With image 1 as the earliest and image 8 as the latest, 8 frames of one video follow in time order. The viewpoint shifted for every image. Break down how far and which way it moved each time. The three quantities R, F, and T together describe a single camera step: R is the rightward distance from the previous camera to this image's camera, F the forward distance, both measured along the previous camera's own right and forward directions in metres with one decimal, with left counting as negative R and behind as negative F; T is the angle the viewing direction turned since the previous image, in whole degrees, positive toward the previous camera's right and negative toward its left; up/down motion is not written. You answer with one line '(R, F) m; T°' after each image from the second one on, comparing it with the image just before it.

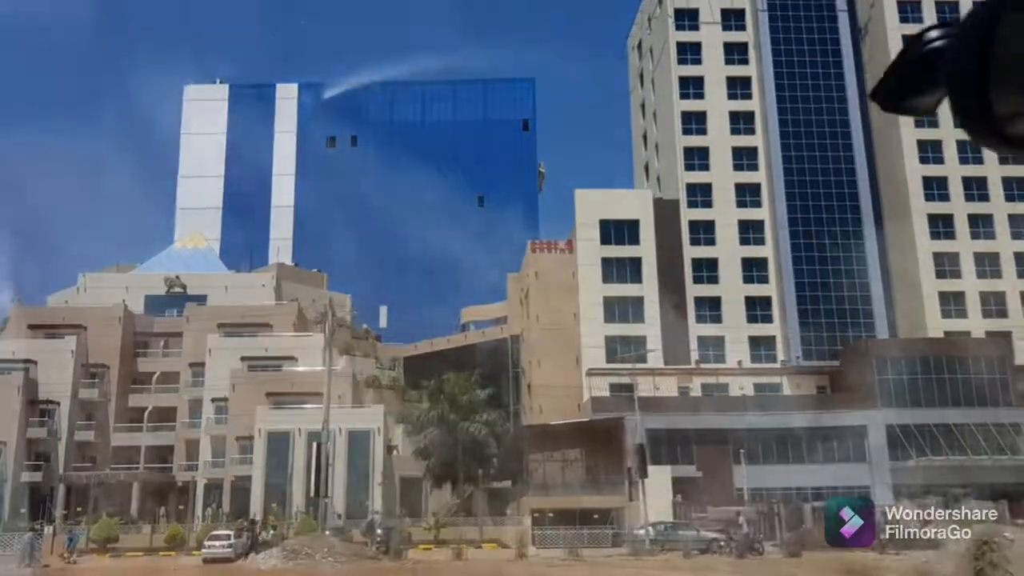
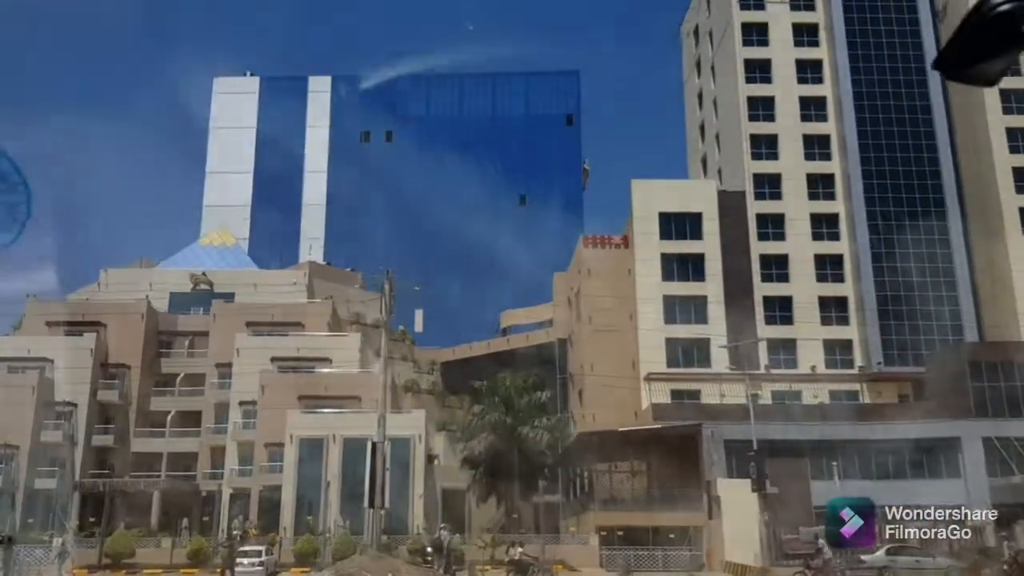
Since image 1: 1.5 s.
(-1.2, +3.3) m; -1°
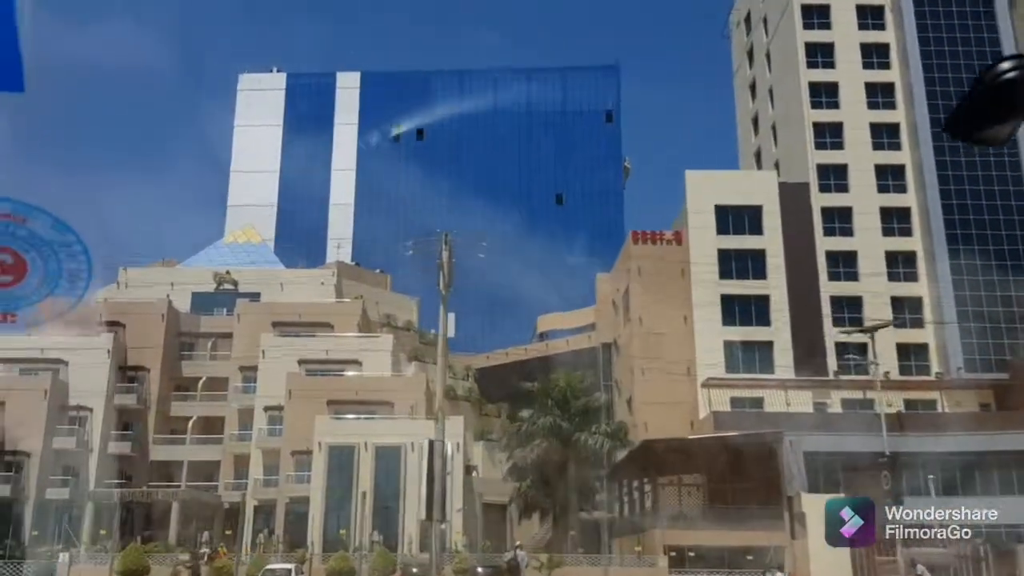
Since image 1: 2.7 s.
(-1.0, +2.8) m; -1°
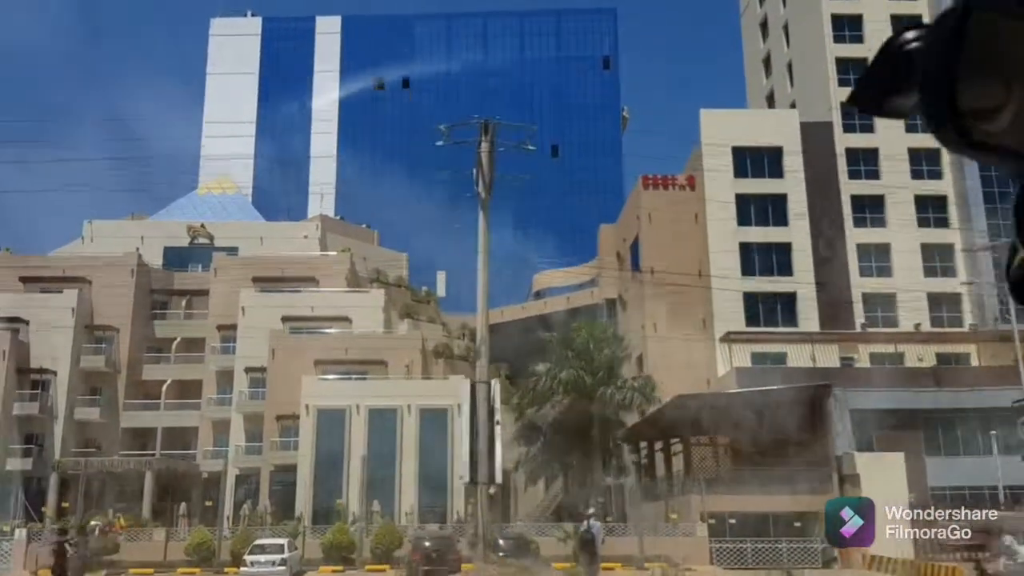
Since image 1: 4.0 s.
(-0.9, +2.8) m; +1°
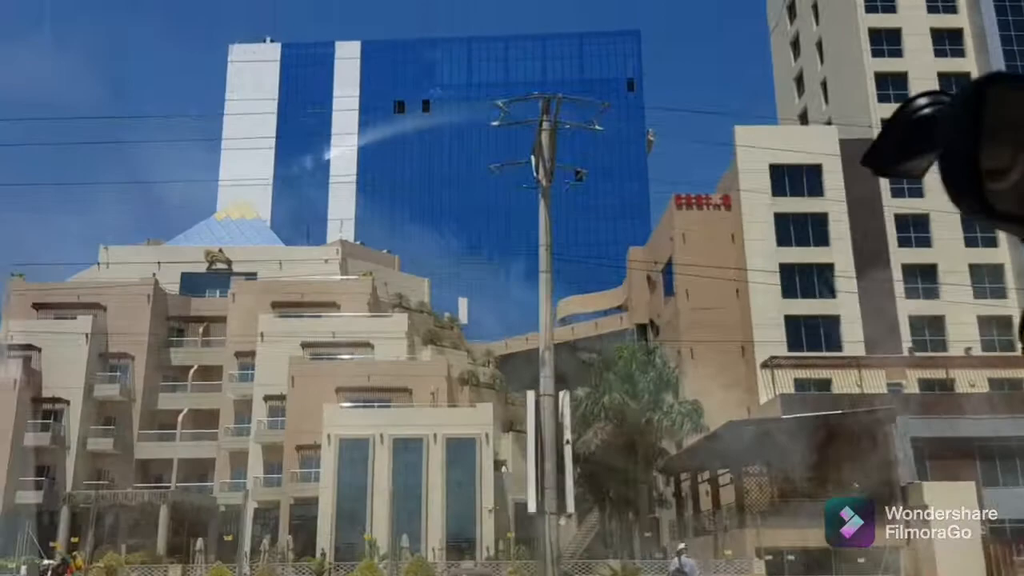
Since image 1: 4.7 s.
(-0.5, +1.3) m; -1°
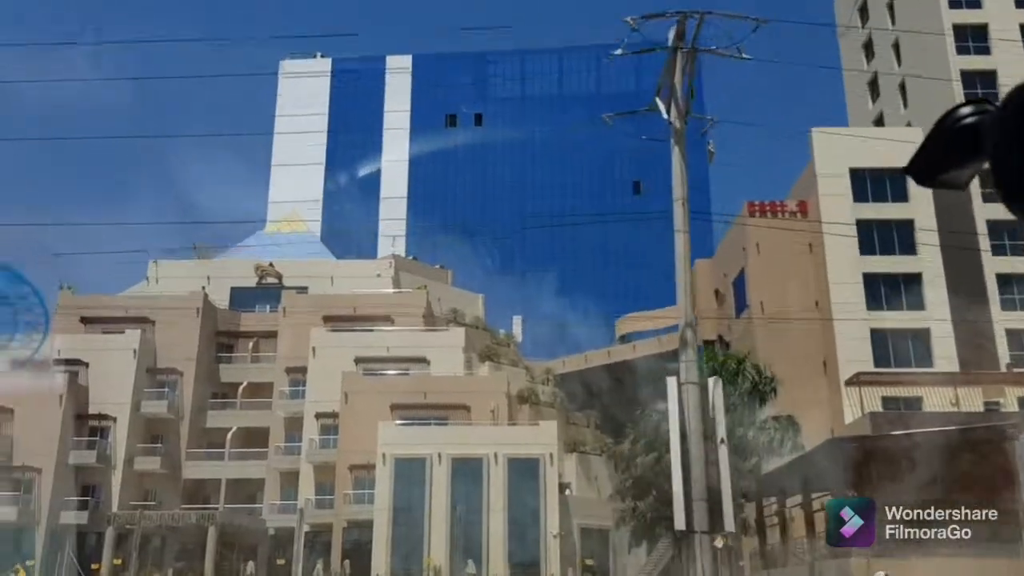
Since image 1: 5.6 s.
(-0.7, +1.7) m; -3°
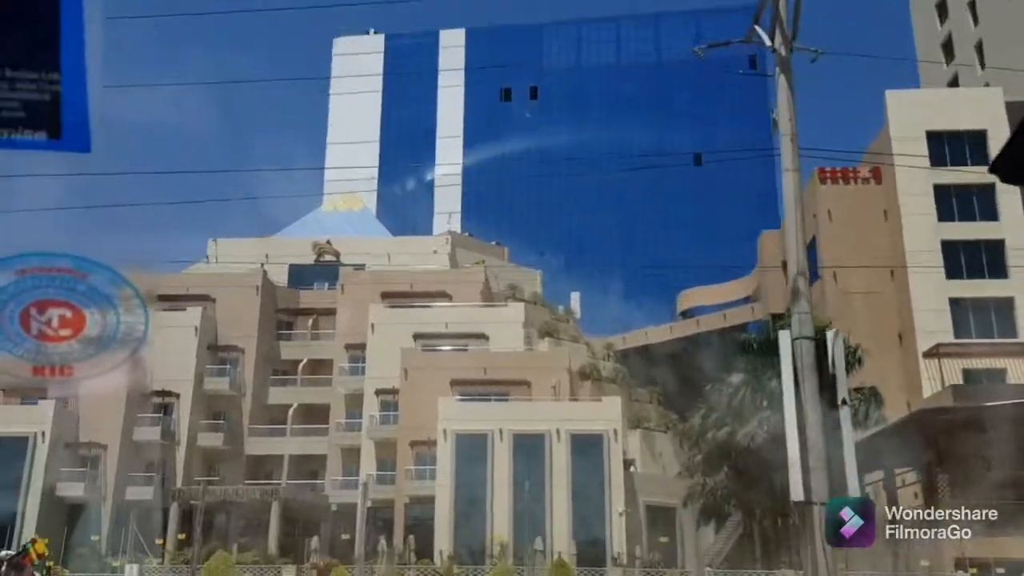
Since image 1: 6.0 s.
(-0.2, +0.6) m; -3°
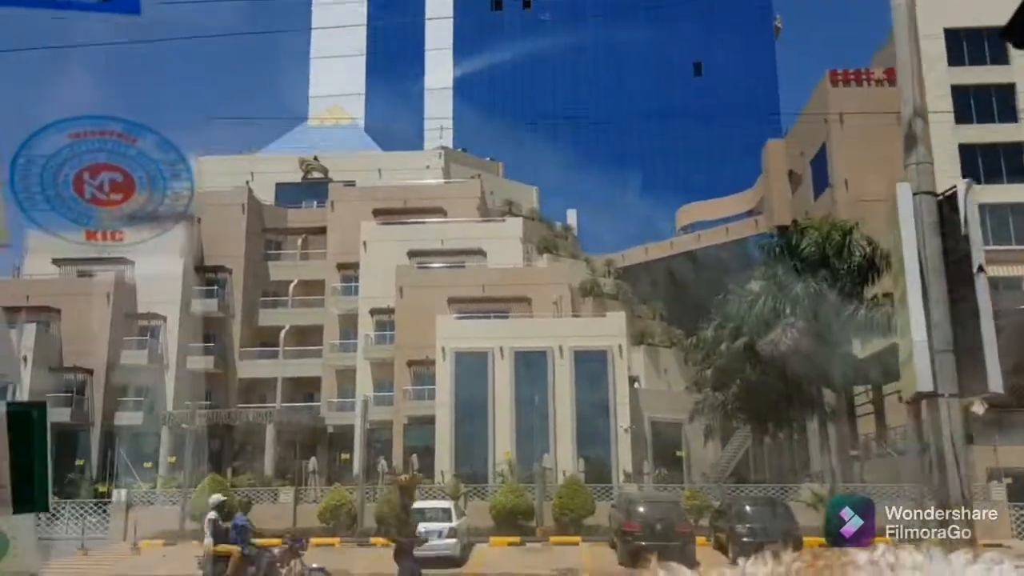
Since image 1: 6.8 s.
(-0.3, +1.2) m; +1°
